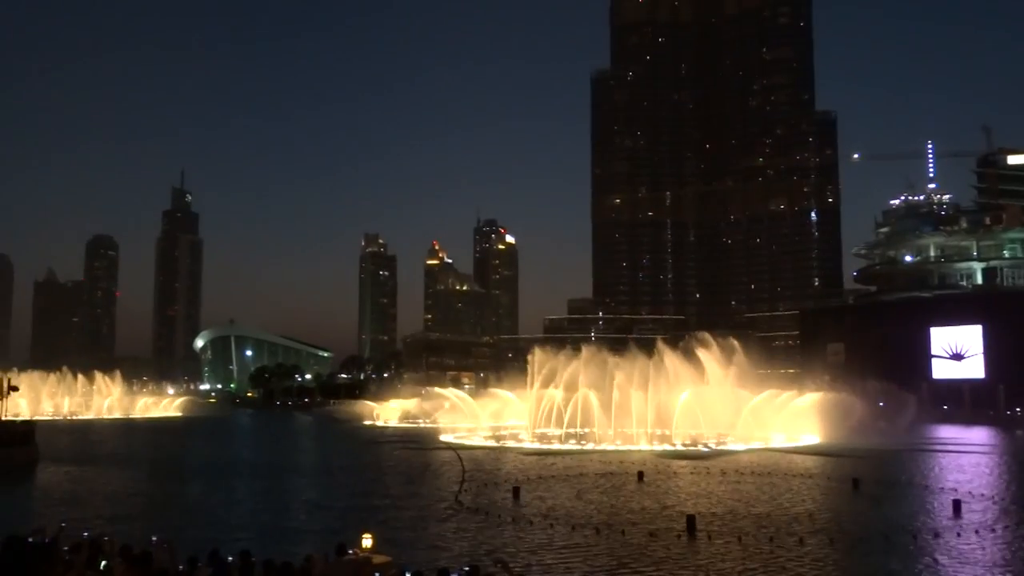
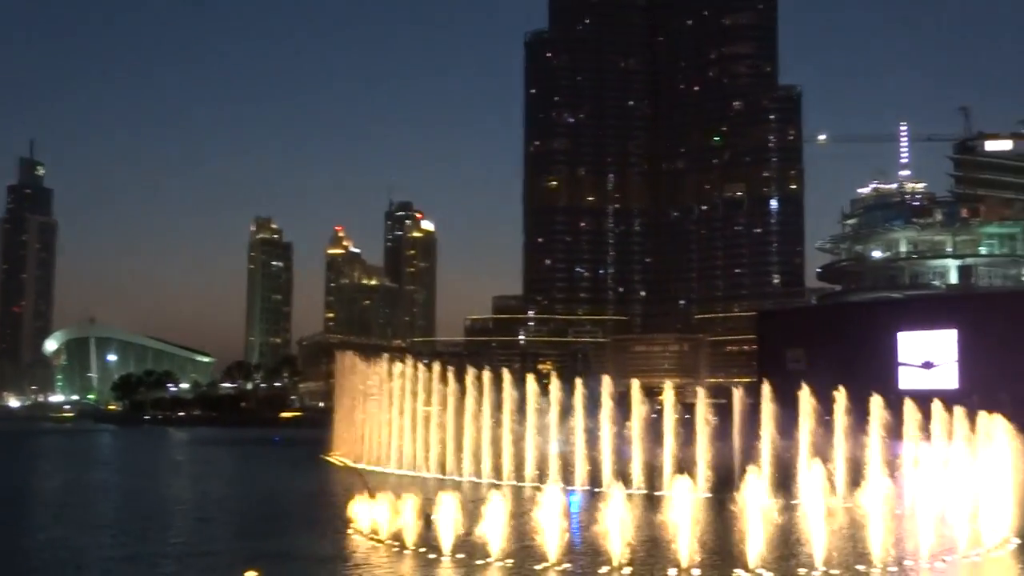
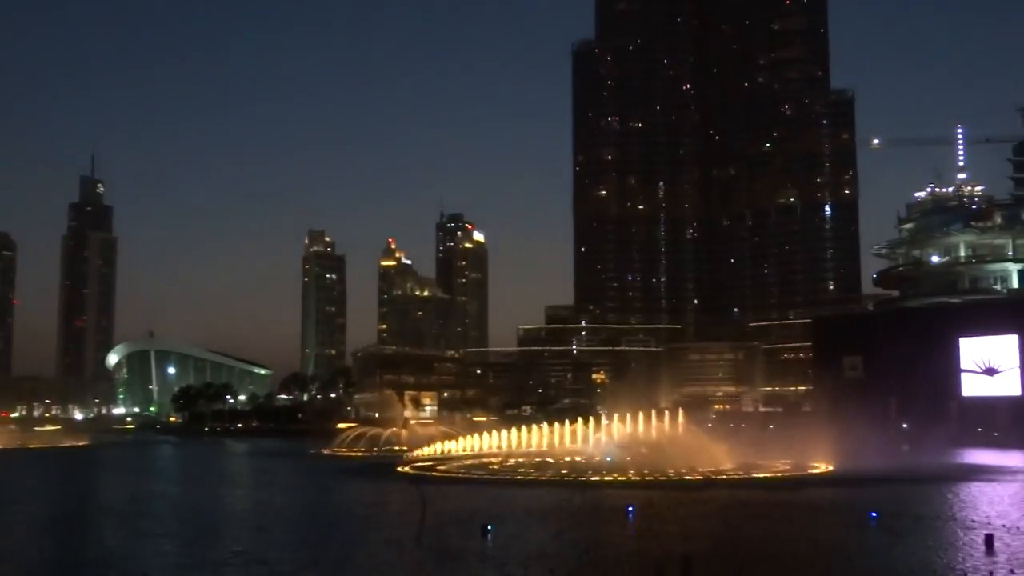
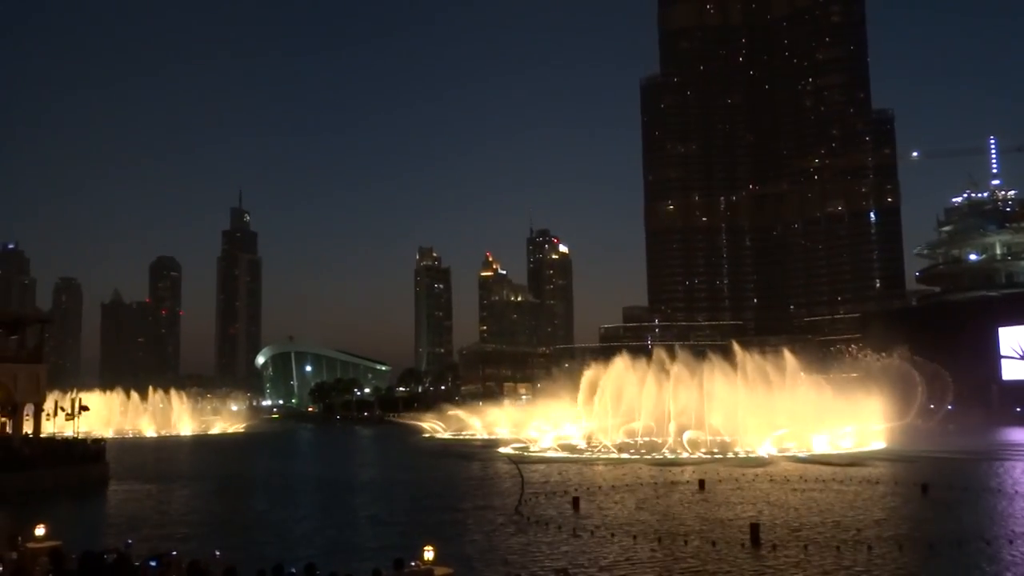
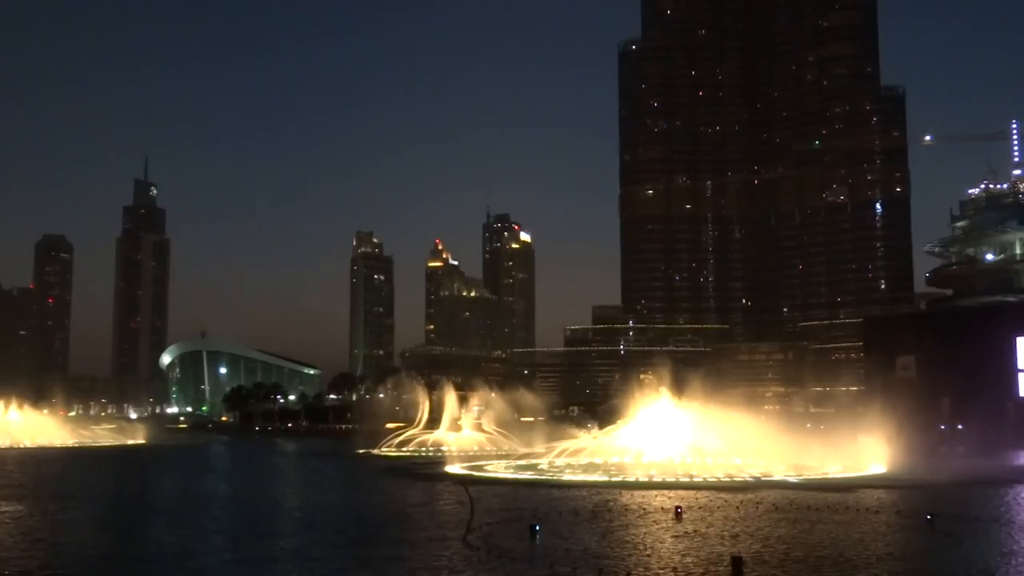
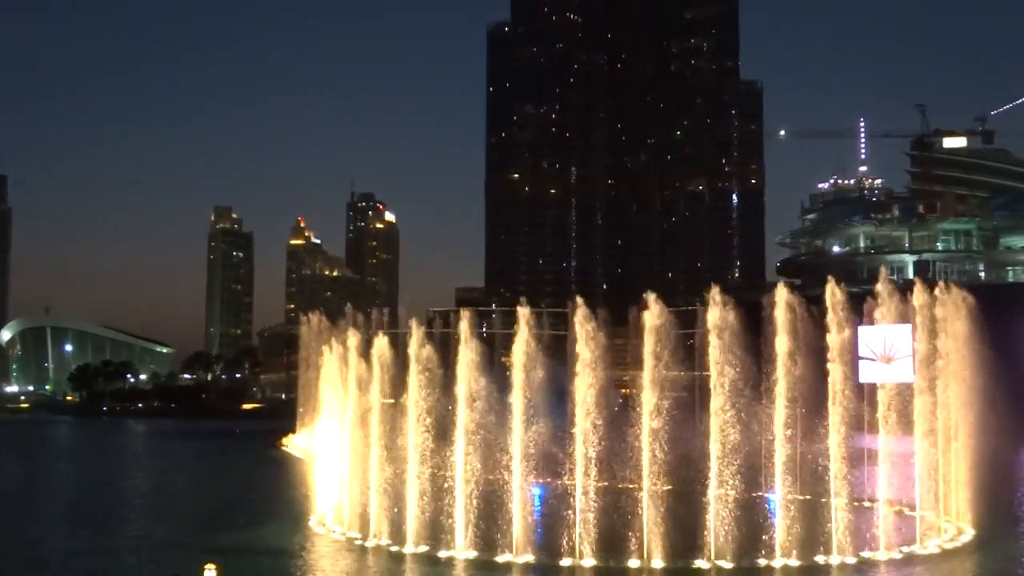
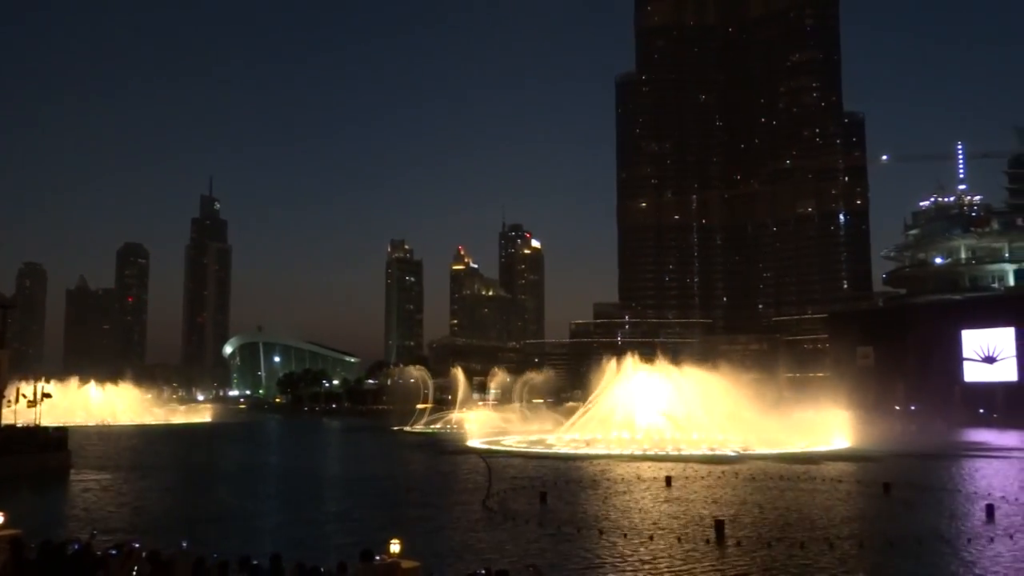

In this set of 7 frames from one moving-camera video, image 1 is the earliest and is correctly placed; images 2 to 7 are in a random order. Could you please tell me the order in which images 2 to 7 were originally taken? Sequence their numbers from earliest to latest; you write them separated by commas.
4, 7, 5, 3, 2, 6
